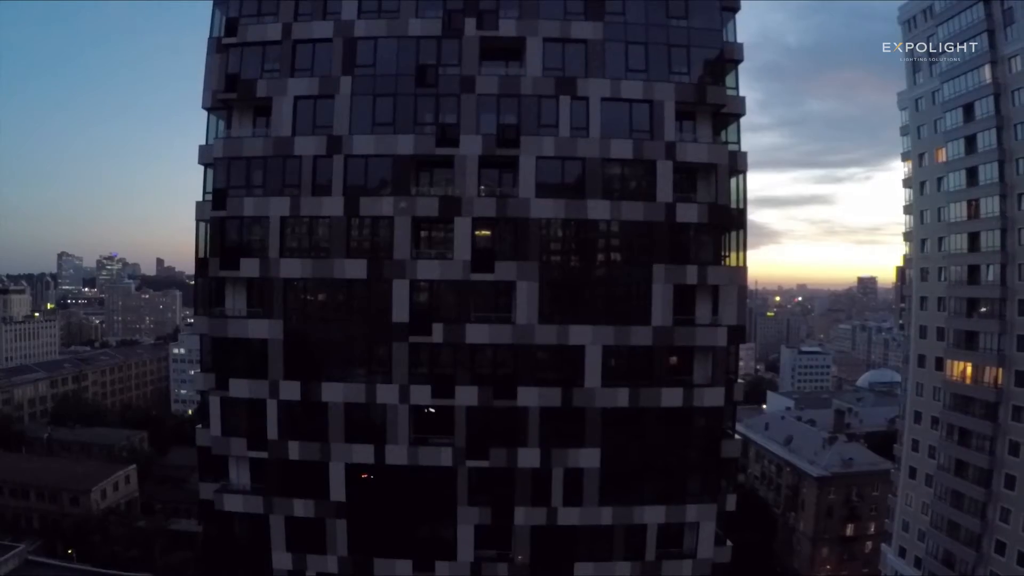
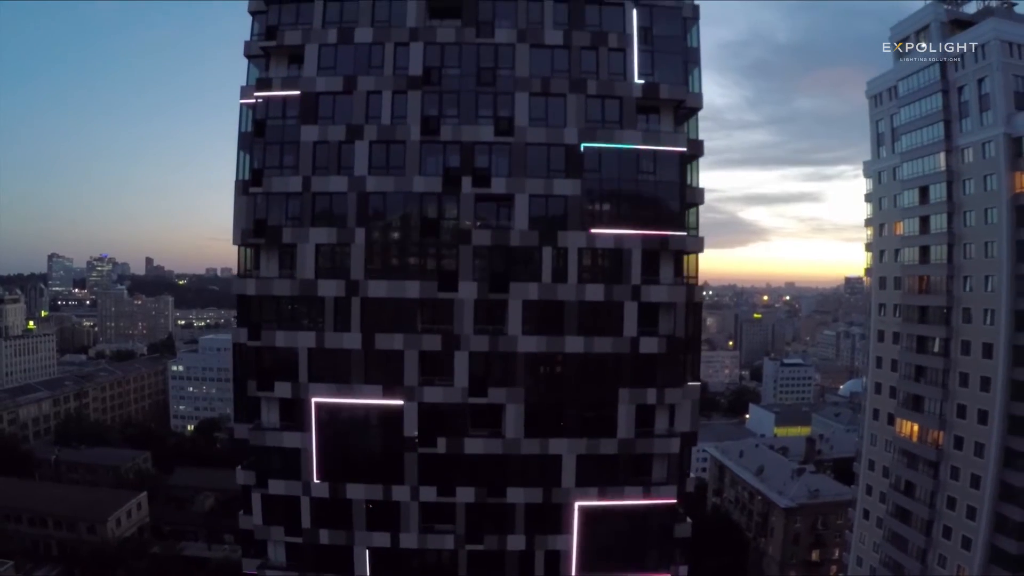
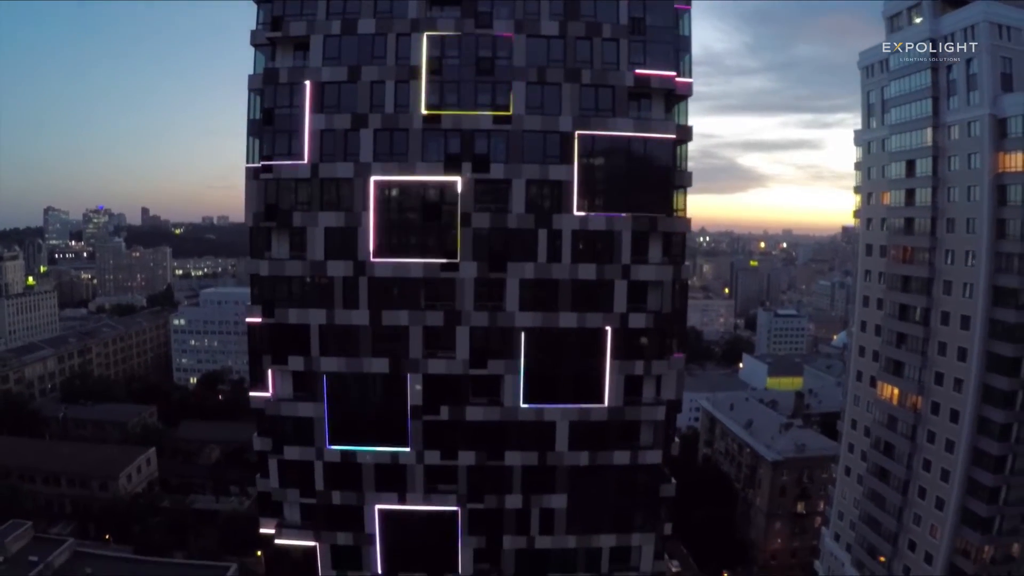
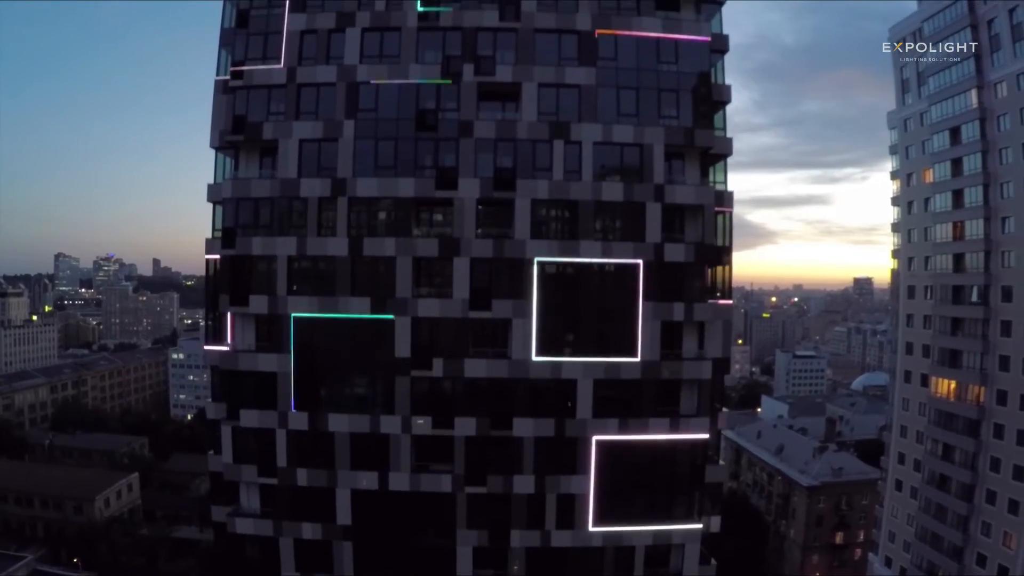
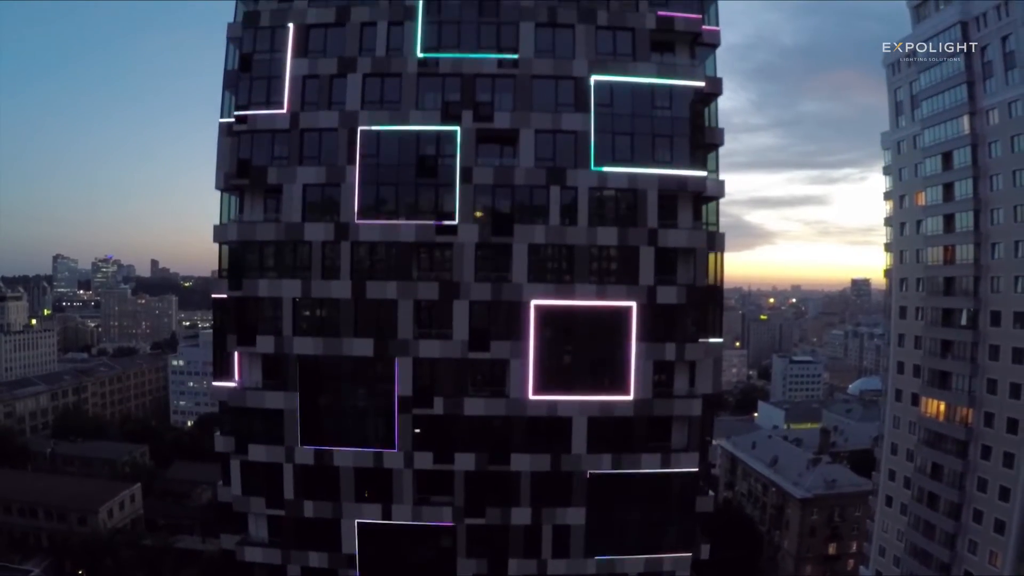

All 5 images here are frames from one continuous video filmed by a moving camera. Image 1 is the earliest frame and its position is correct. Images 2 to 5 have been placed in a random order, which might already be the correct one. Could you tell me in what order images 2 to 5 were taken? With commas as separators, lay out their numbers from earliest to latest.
4, 5, 2, 3
